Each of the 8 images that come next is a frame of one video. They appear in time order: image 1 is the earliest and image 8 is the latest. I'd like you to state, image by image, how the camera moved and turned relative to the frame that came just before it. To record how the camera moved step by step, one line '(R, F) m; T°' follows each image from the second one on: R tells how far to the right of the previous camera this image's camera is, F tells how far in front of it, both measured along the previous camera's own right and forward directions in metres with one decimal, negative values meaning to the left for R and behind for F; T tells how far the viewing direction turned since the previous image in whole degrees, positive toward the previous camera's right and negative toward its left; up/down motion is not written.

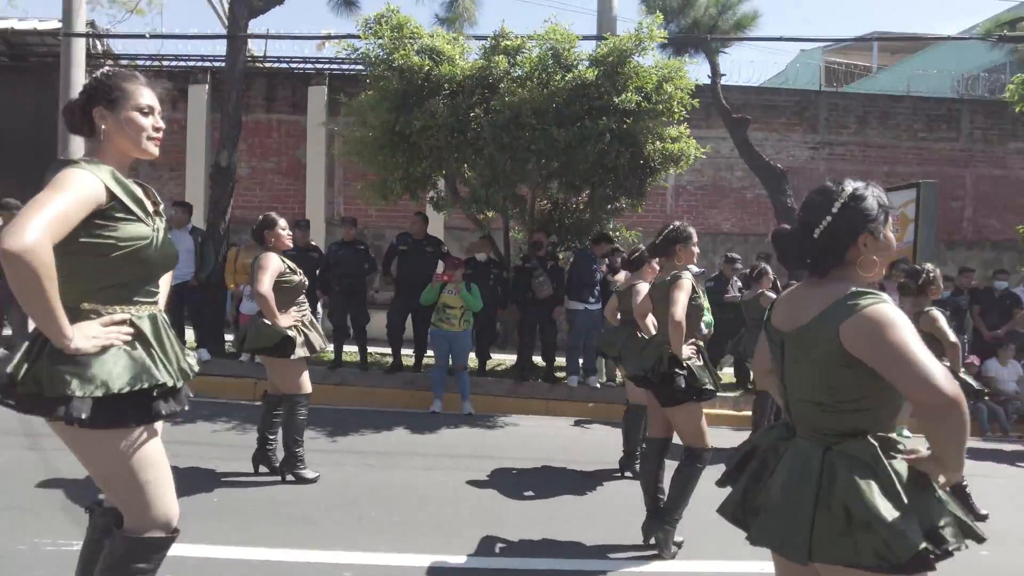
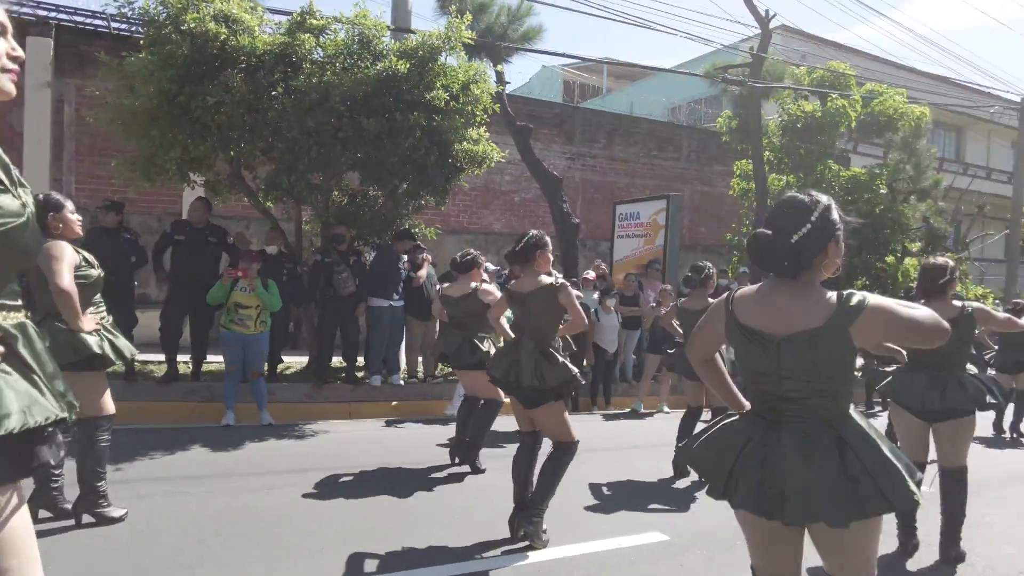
(-0.8, +0.3) m; +22°
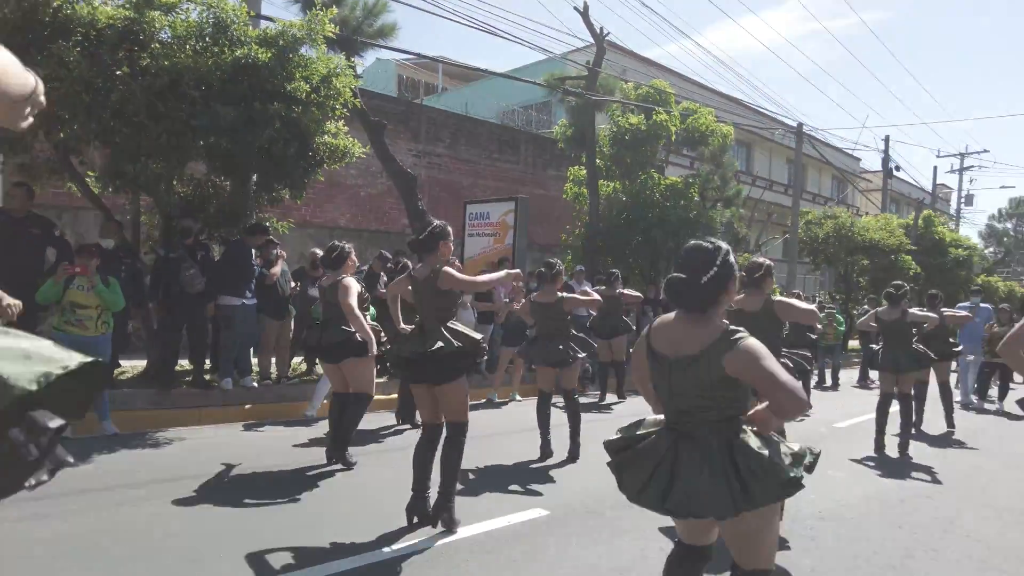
(-0.5, -0.2) m; +15°
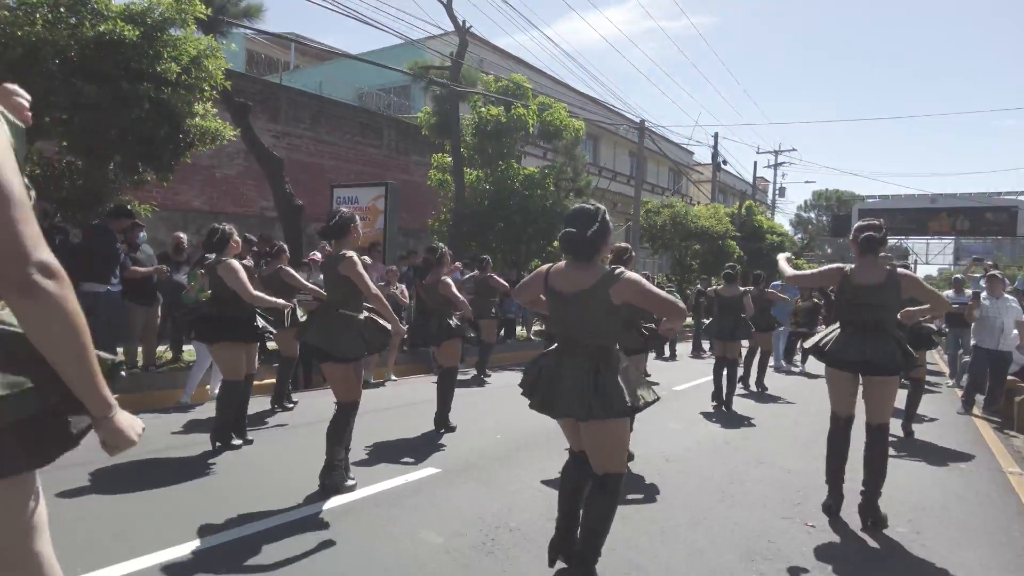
(-0.3, -0.6) m; +13°
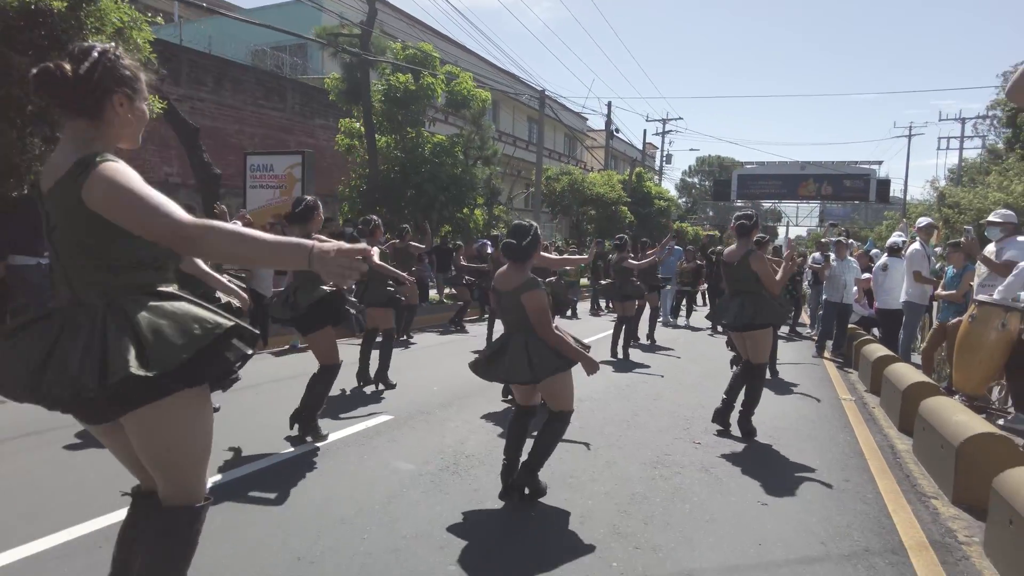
(-0.5, -0.9) m; +9°
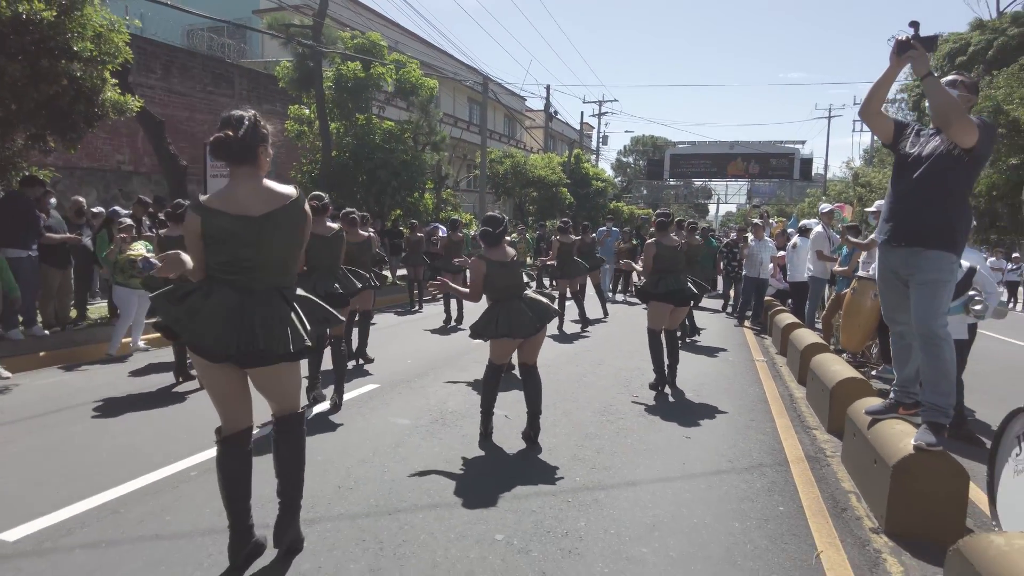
(-0.3, -1.1) m; +5°
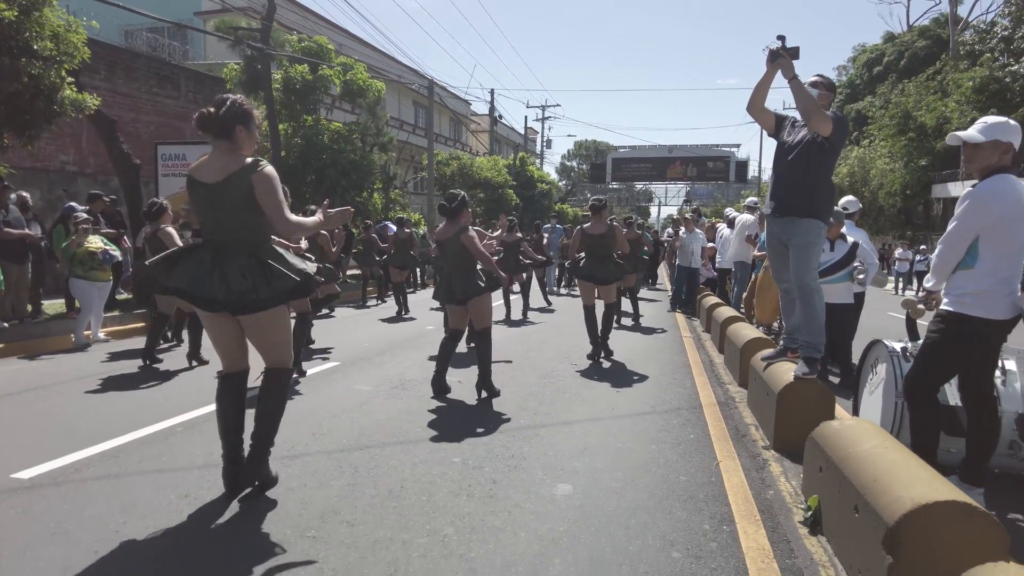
(0.0, -0.8) m; +5°
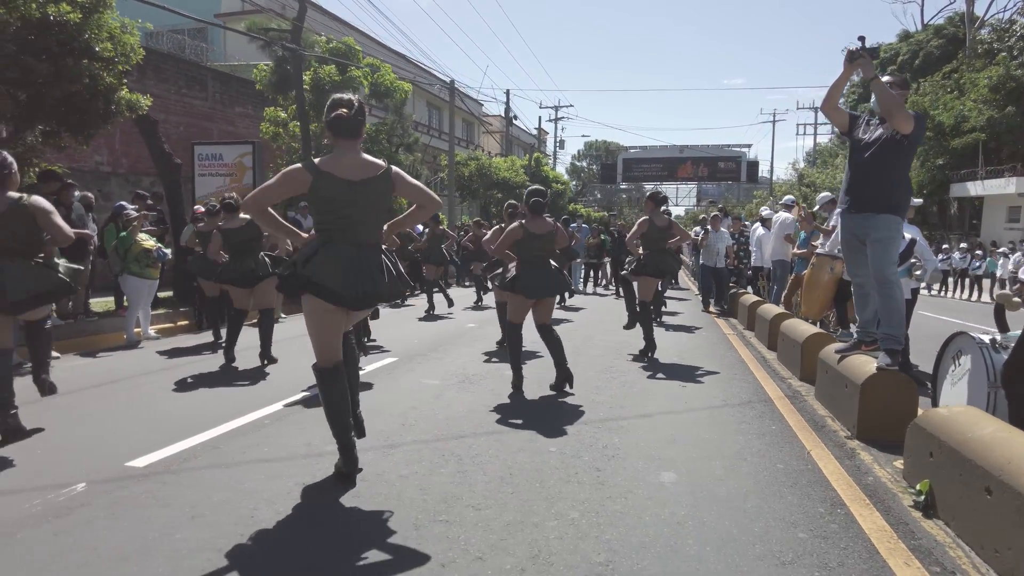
(-0.7, -0.1) m; 0°
